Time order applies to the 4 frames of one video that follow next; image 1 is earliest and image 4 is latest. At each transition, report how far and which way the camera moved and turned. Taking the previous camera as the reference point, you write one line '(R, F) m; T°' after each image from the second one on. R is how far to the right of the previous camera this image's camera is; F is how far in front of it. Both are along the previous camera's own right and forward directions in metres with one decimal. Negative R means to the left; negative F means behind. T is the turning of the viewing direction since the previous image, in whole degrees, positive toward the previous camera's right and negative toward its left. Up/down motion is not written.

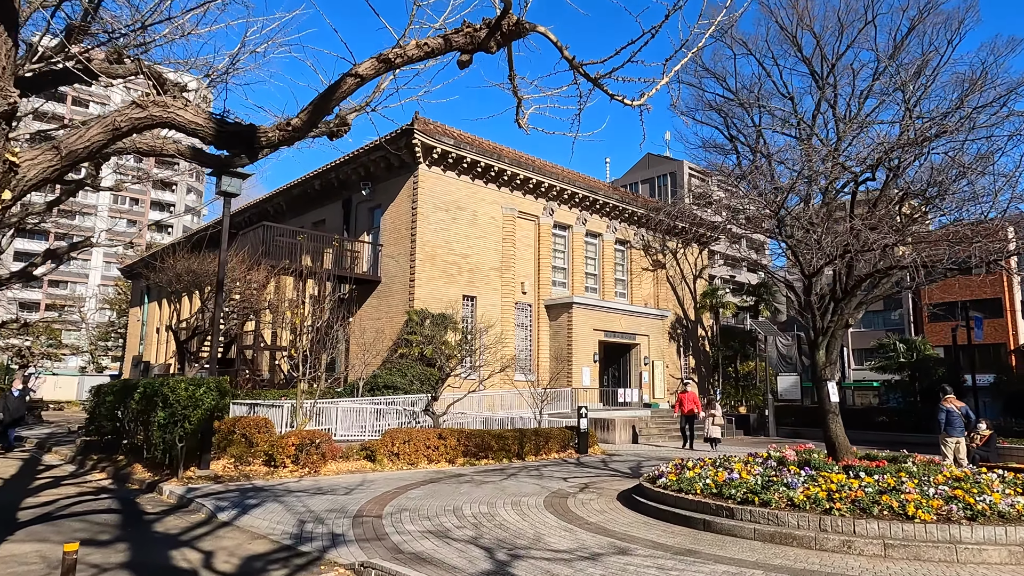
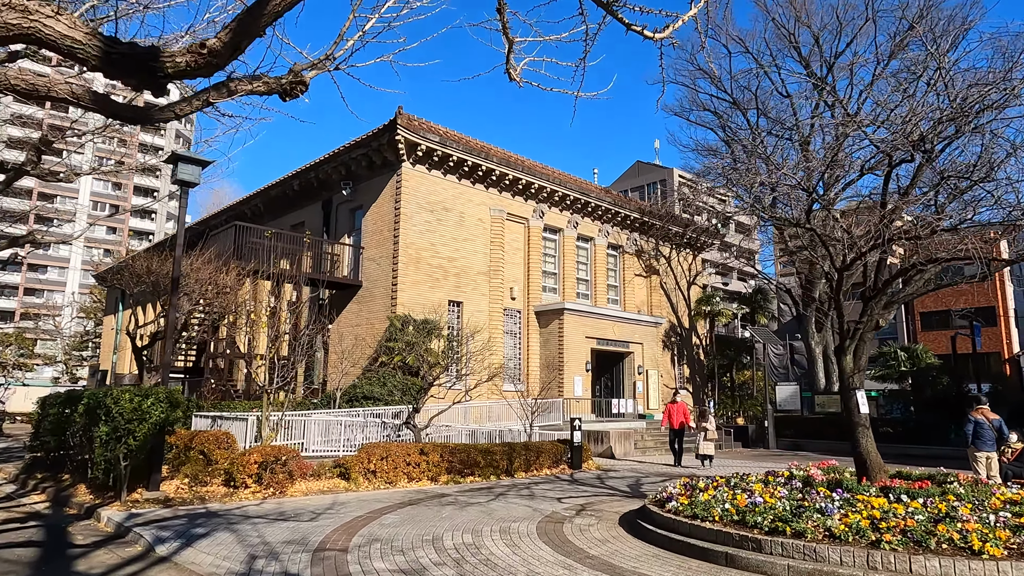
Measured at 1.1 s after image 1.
(0.0, +1.1) m; +1°
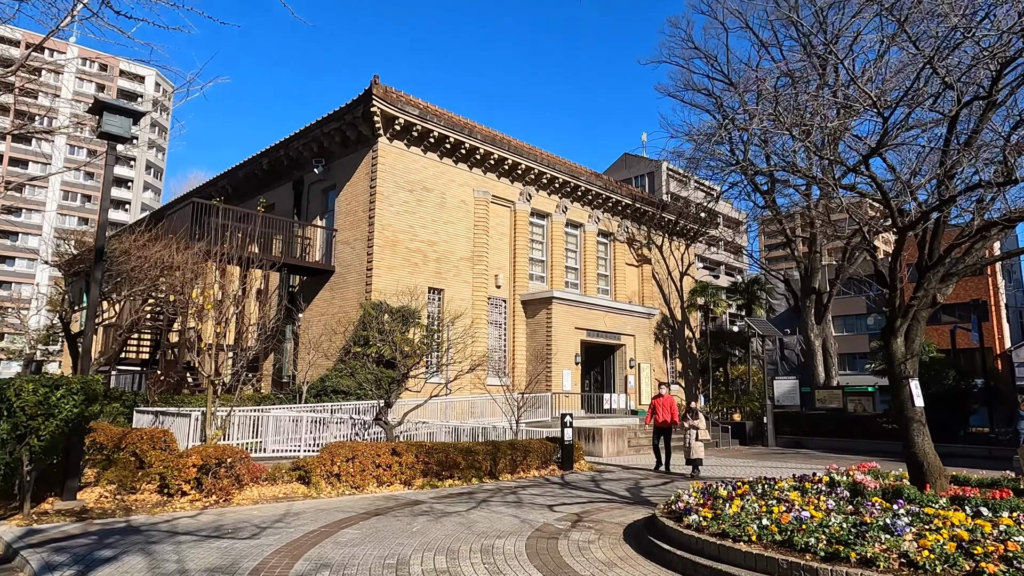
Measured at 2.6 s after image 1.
(0.0, +1.4) m; +1°
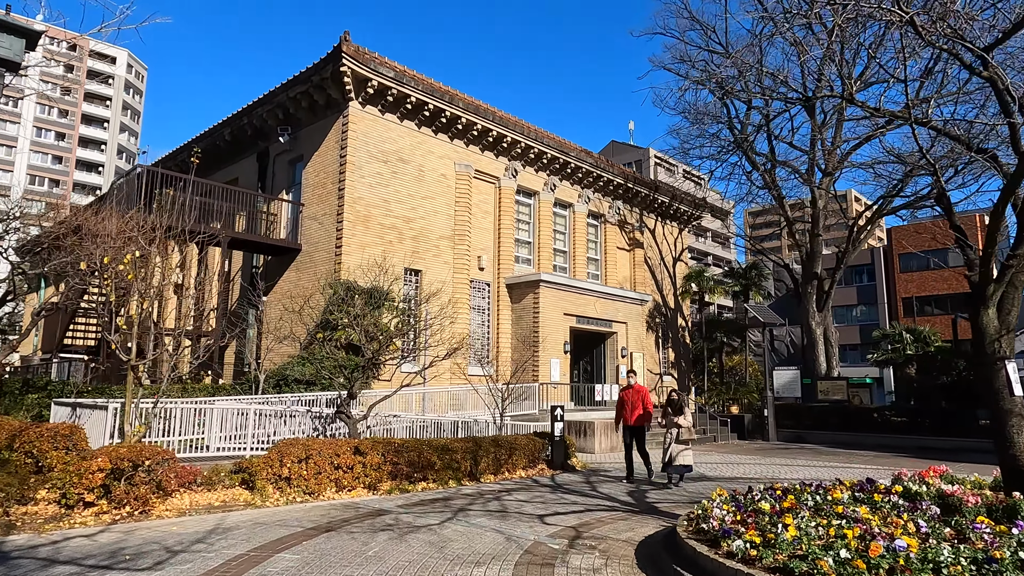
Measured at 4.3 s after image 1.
(0.0, +1.6) m; +1°
